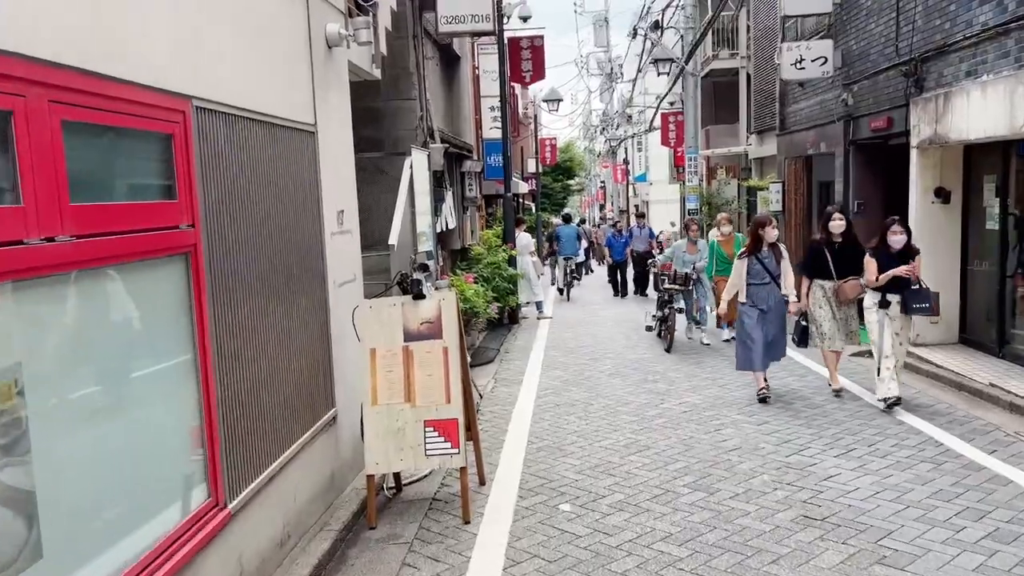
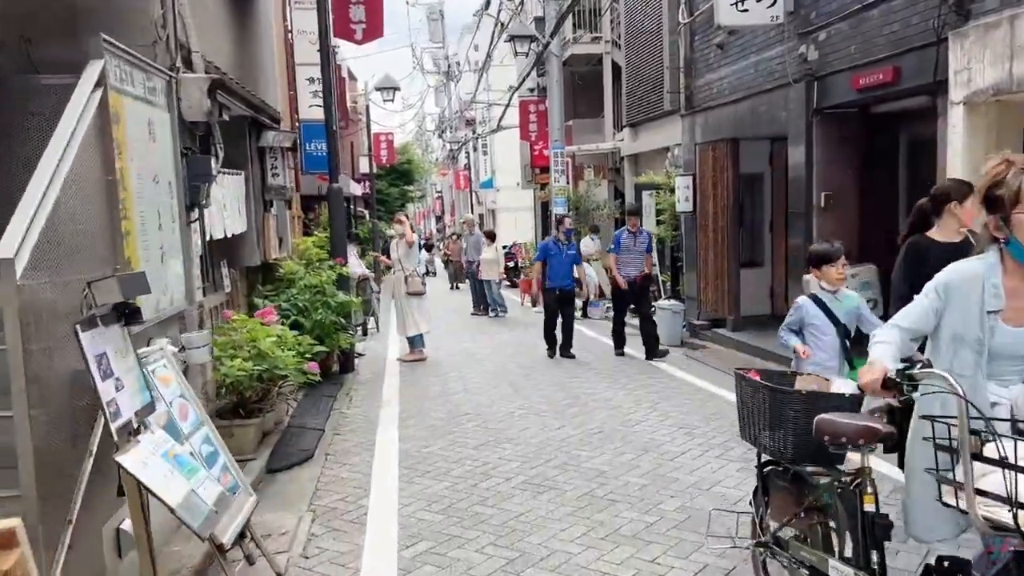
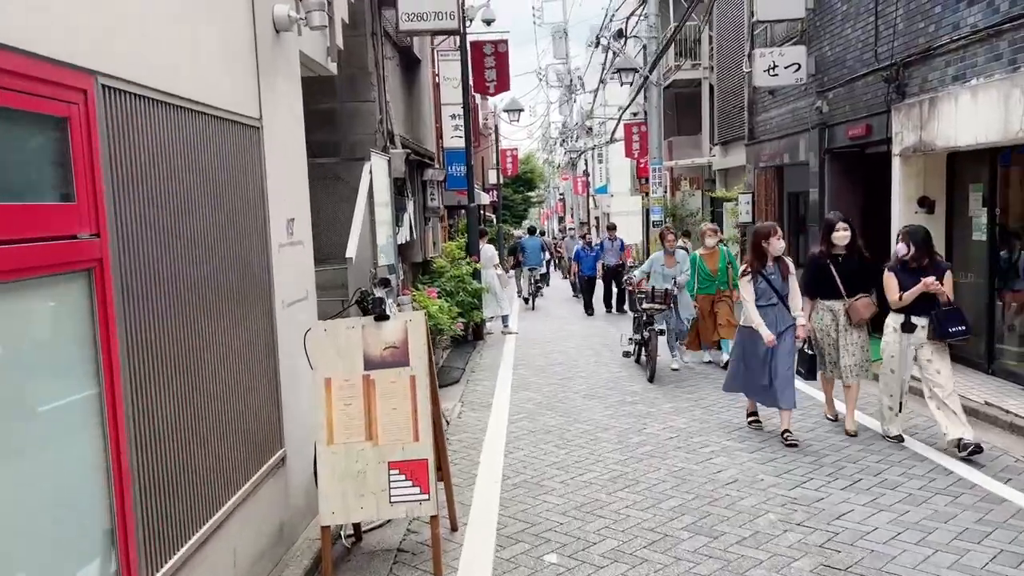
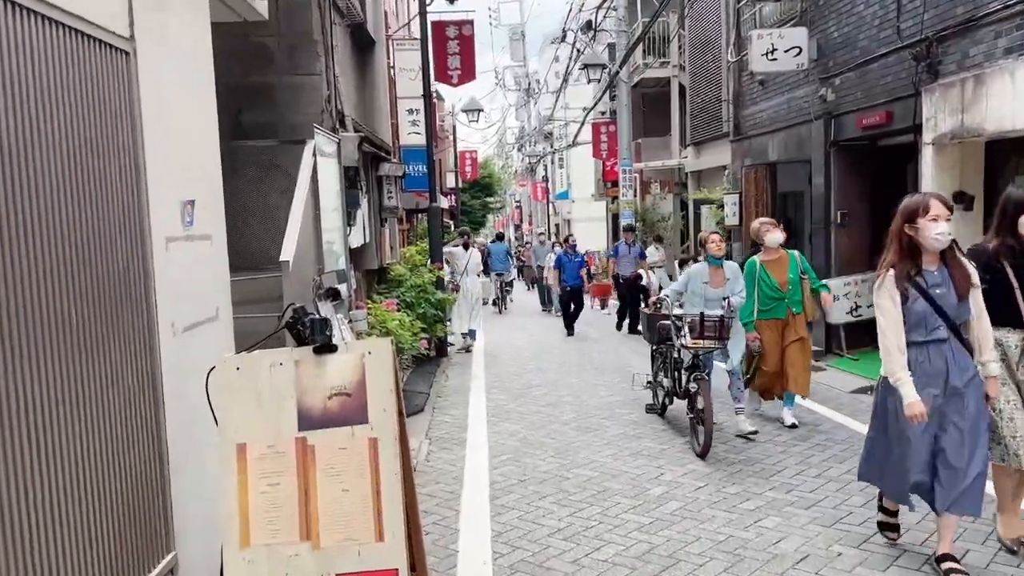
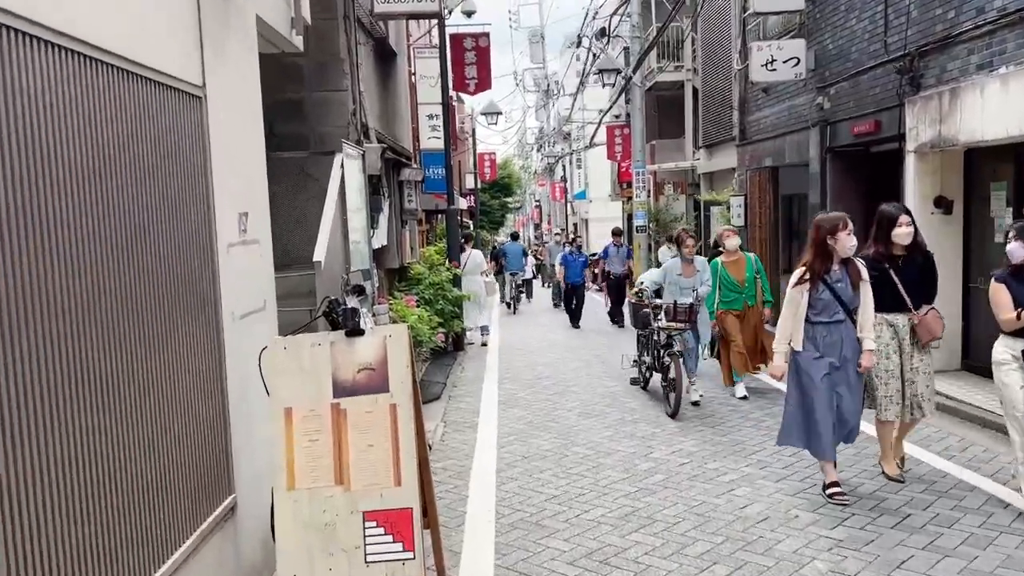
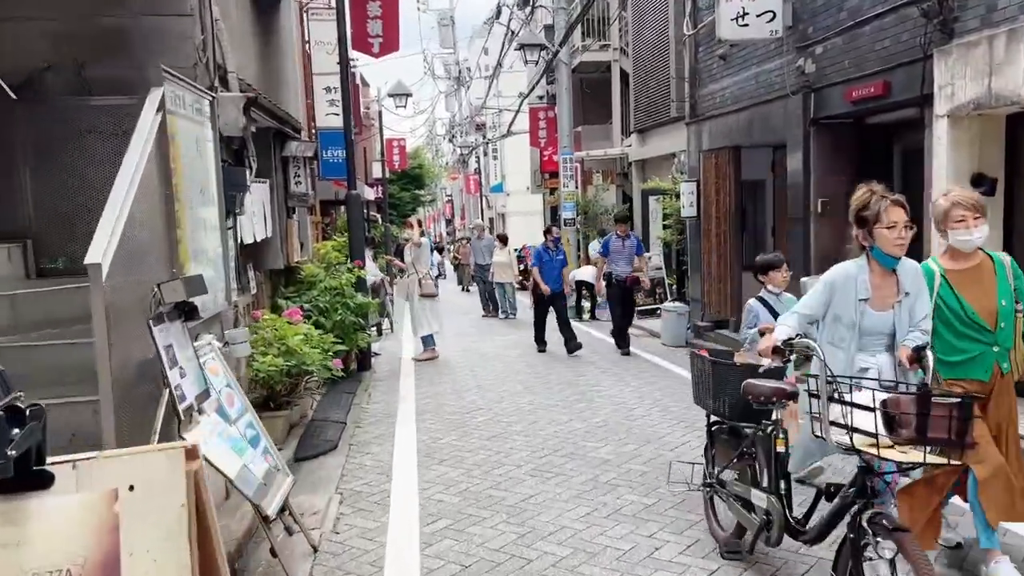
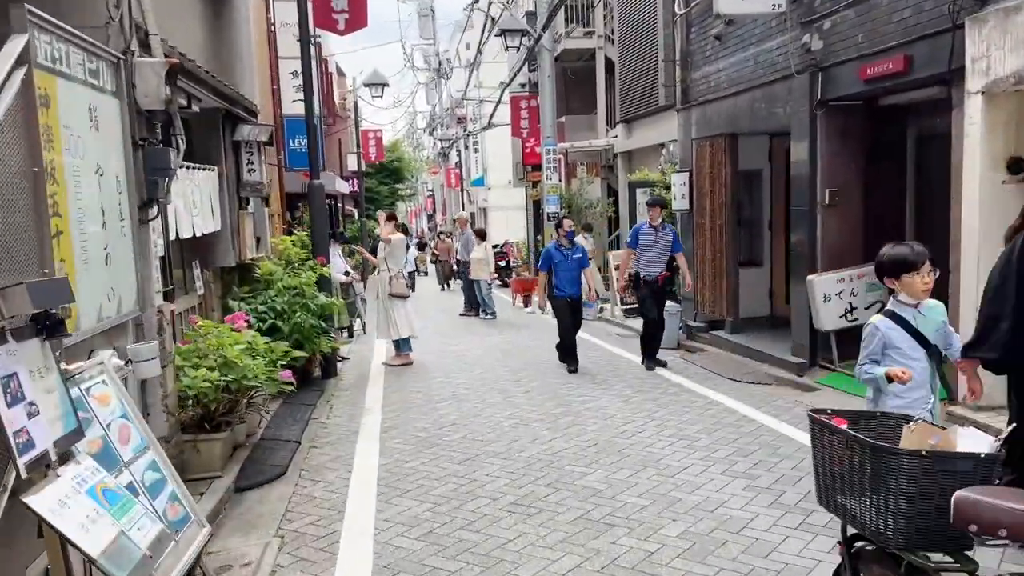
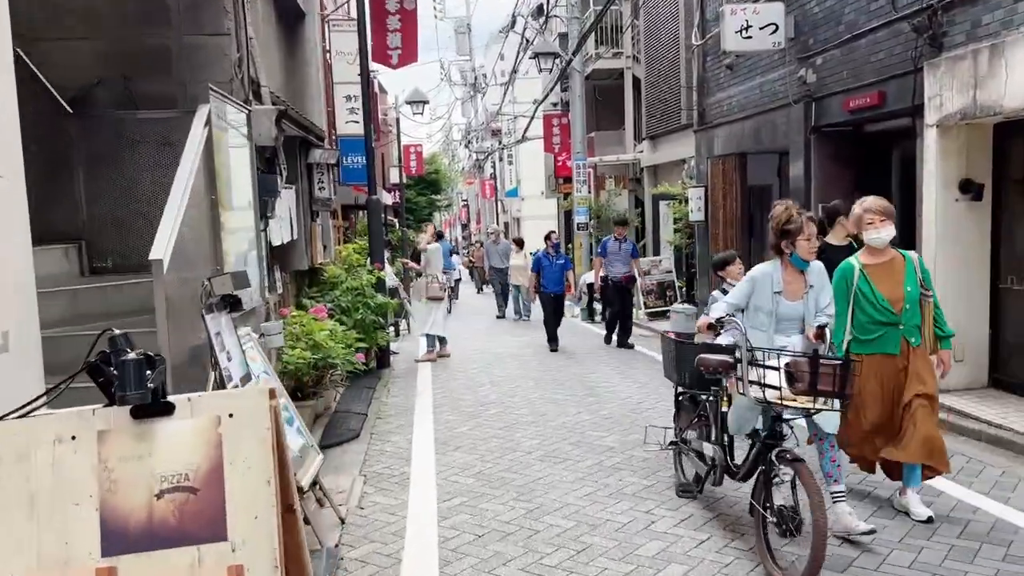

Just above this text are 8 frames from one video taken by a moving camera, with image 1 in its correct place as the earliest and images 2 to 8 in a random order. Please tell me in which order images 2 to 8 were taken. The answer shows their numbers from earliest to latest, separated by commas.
3, 5, 4, 8, 6, 2, 7
